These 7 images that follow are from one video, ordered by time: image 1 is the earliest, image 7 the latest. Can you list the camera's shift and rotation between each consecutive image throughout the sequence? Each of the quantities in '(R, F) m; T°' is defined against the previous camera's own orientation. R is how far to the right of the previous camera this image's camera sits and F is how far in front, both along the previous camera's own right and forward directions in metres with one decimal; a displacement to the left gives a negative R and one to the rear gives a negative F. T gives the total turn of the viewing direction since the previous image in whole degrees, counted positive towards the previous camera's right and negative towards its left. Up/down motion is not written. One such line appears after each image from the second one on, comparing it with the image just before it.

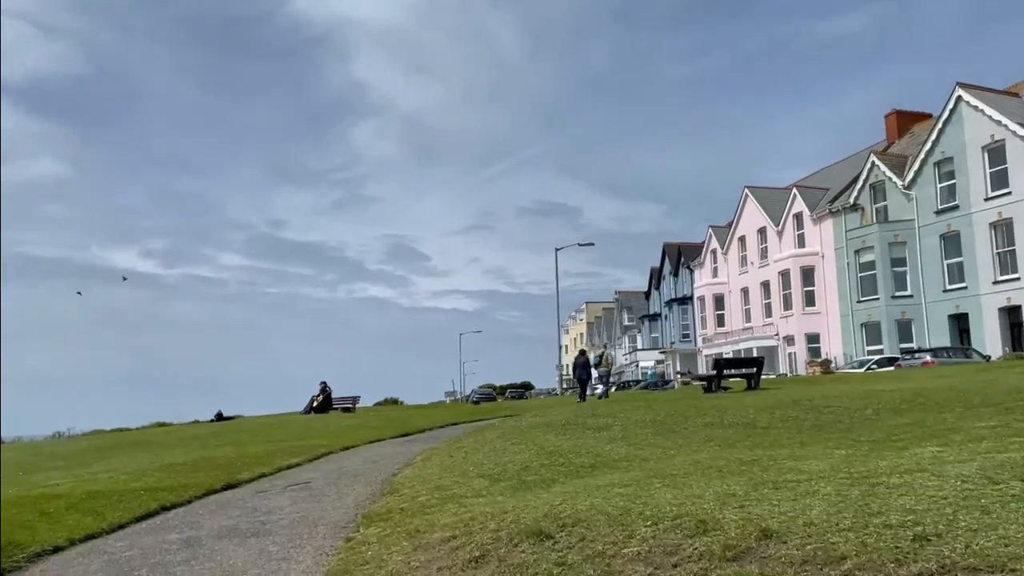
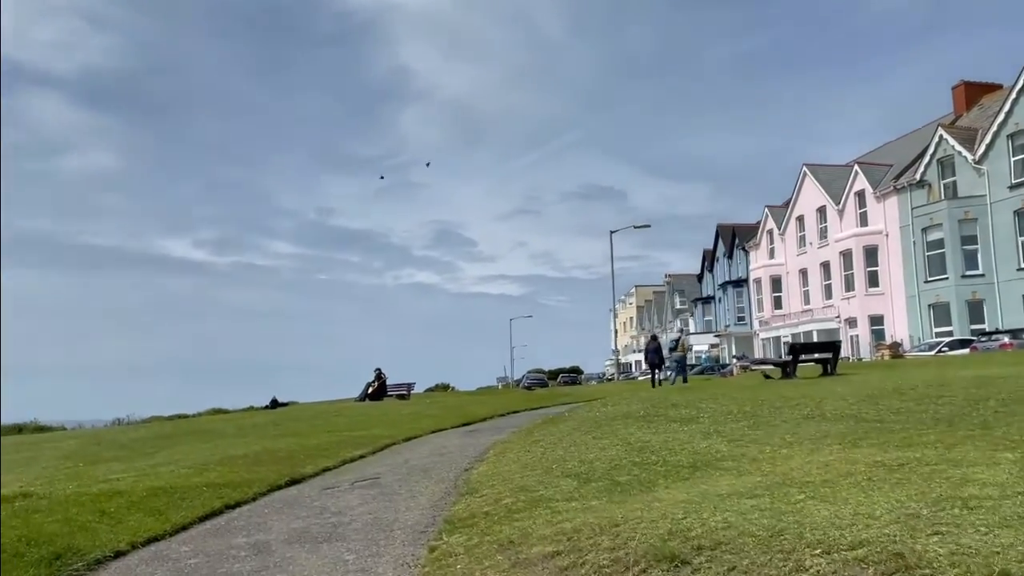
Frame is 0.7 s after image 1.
(-0.5, +0.9) m; -3°
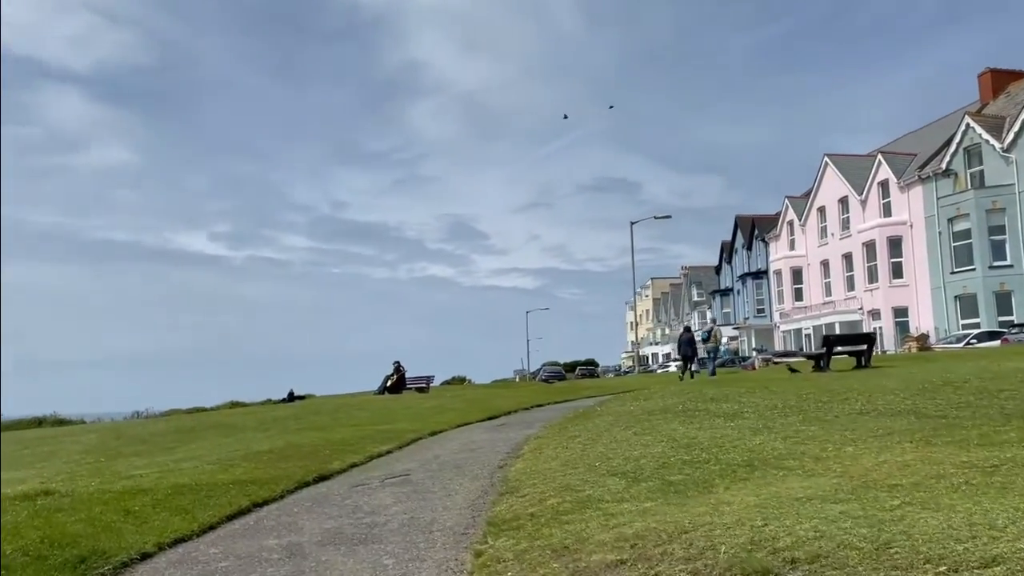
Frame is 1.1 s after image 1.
(-0.3, +0.5) m; -1°
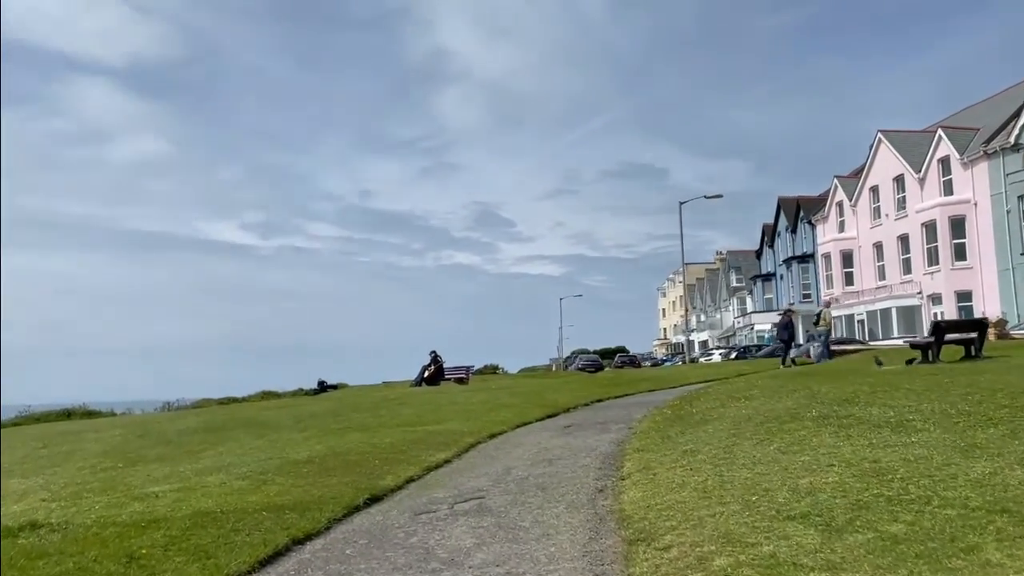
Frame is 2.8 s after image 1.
(-0.9, +2.8) m; -2°
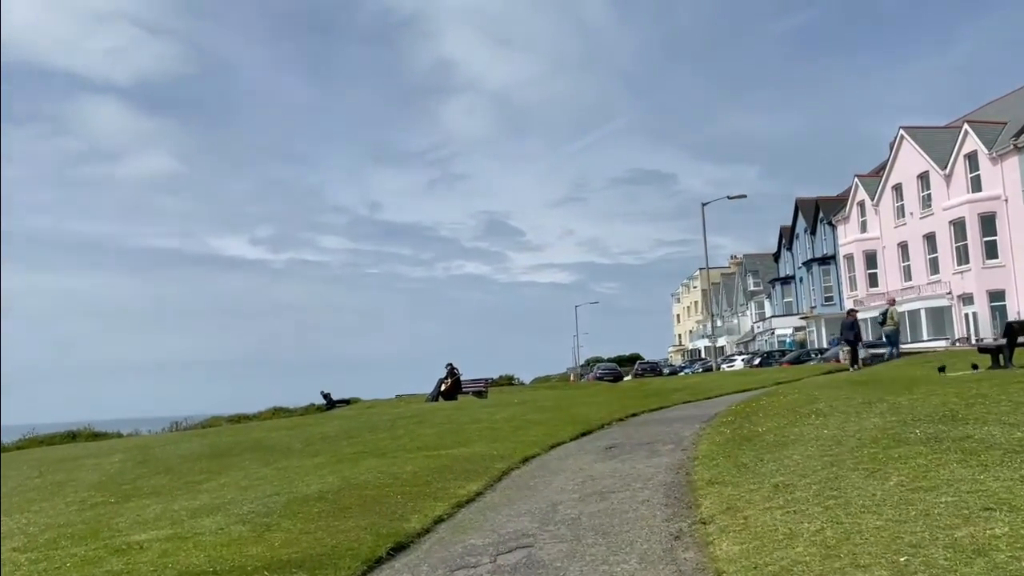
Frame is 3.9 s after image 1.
(-0.4, +1.8) m; -1°
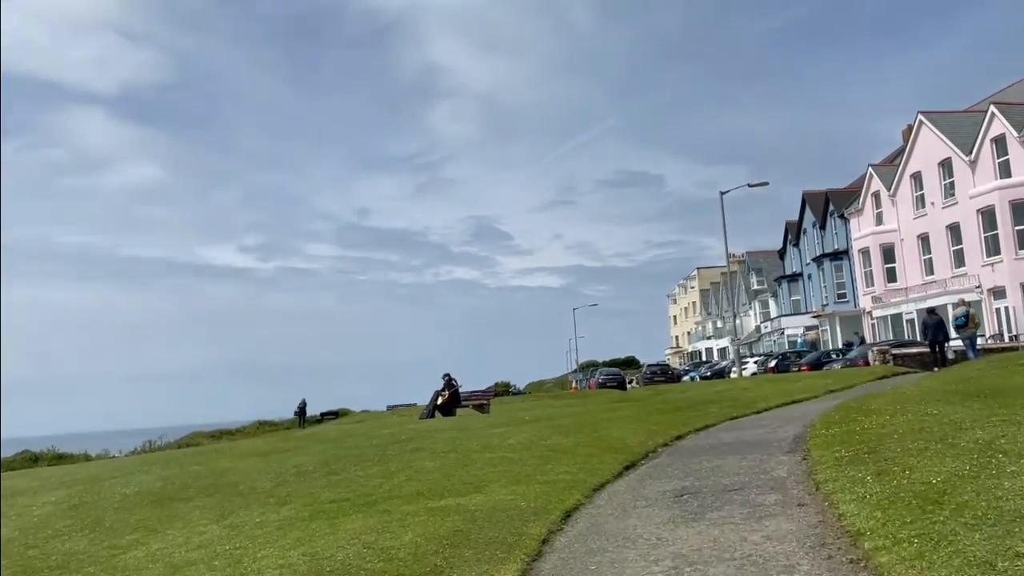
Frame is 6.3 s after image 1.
(-0.6, +4.4) m; +1°
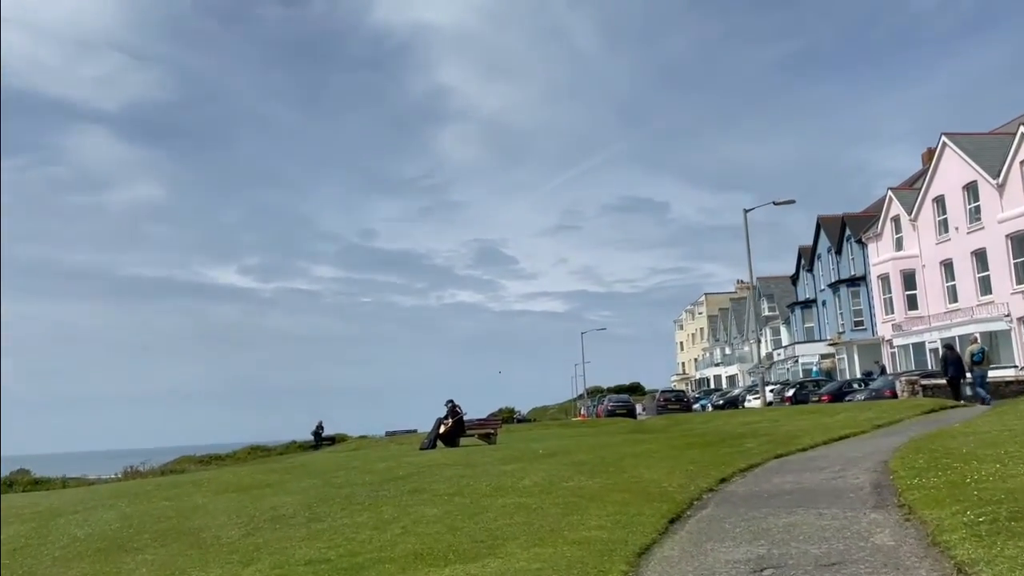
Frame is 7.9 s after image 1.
(-0.3, +2.7) m; 0°
